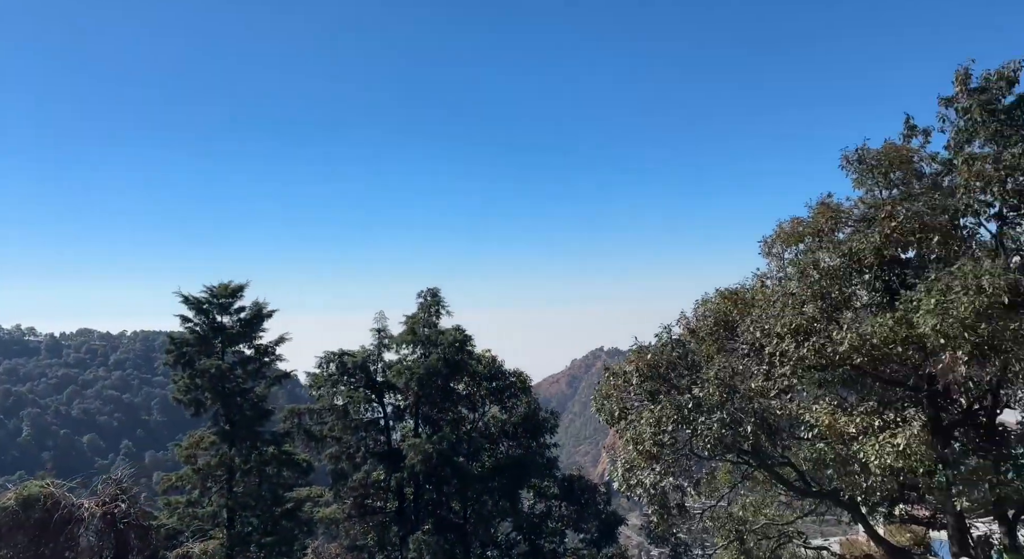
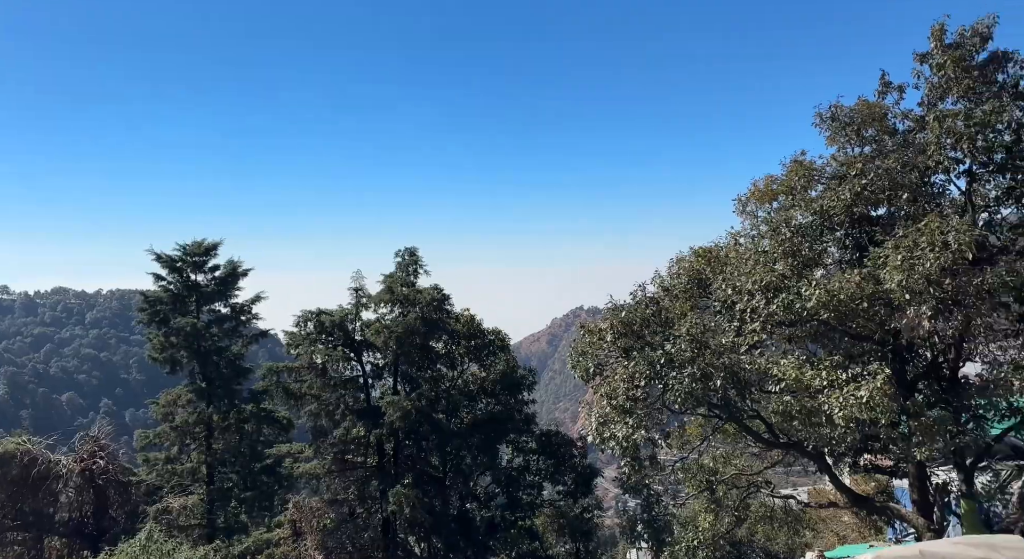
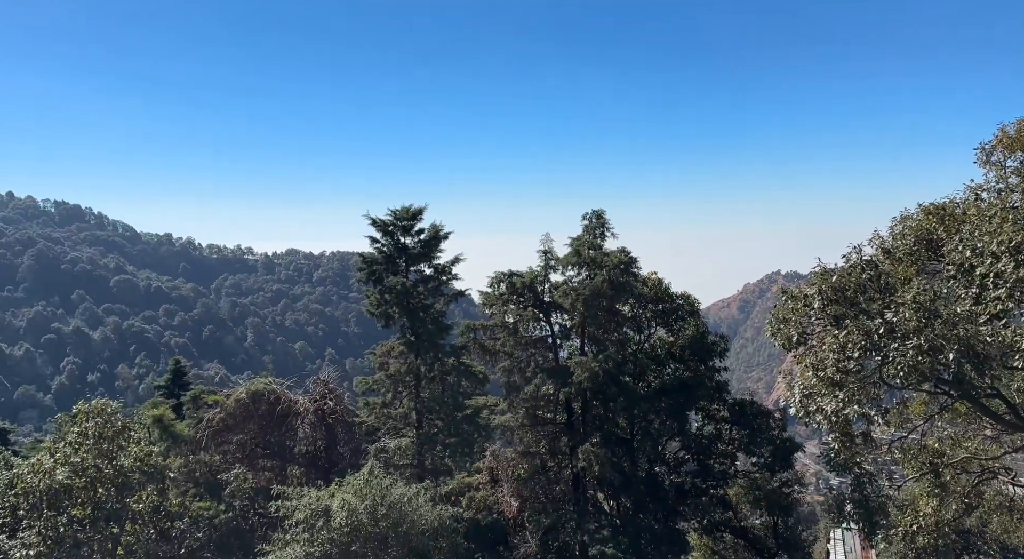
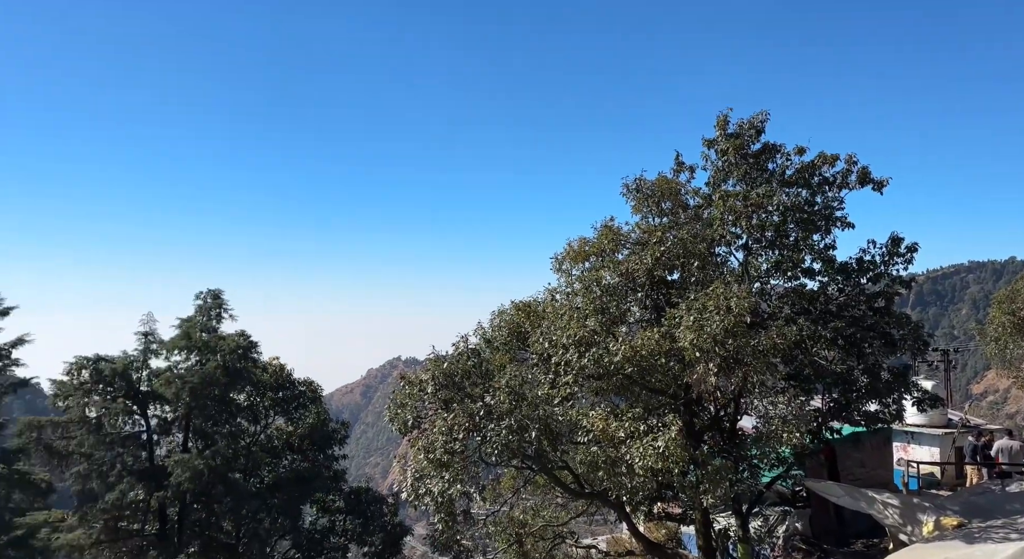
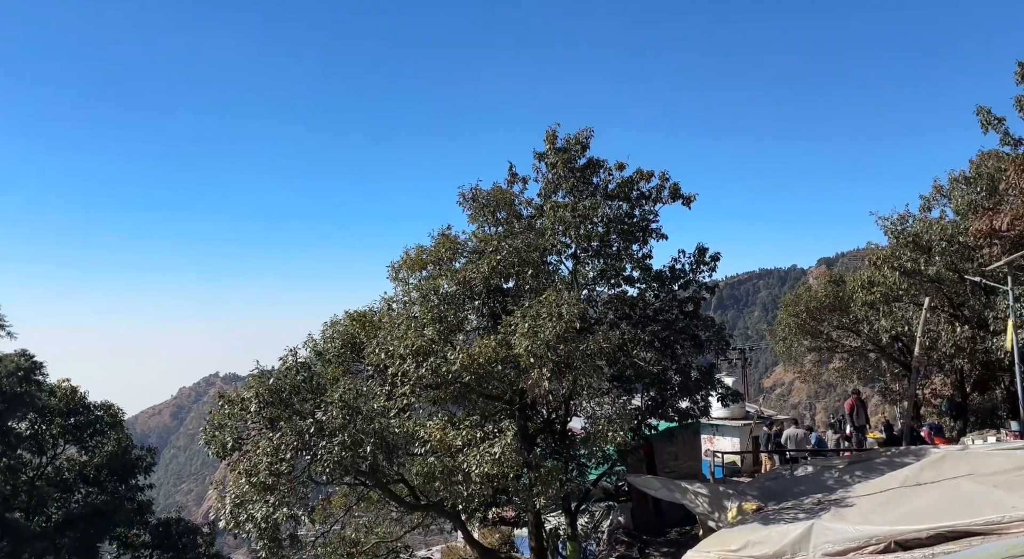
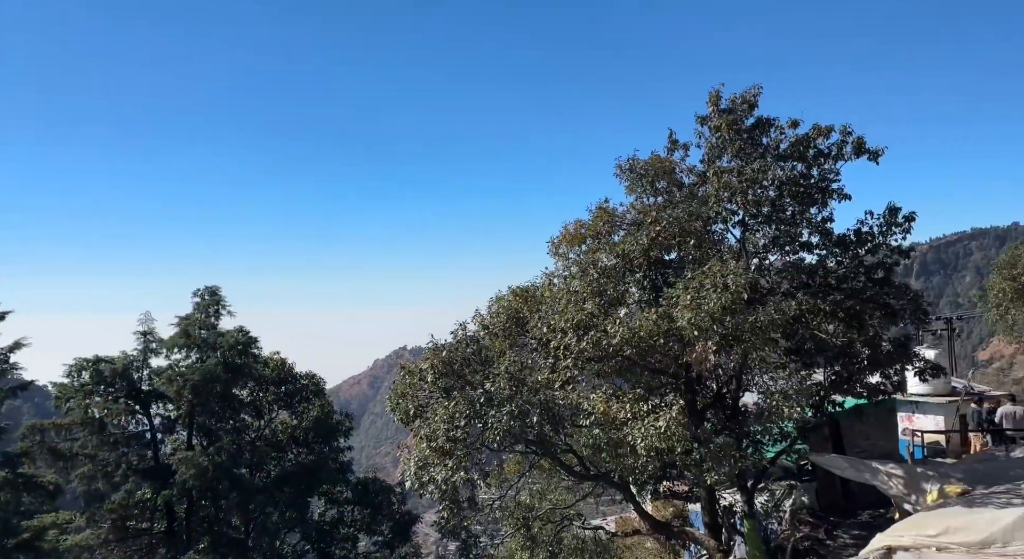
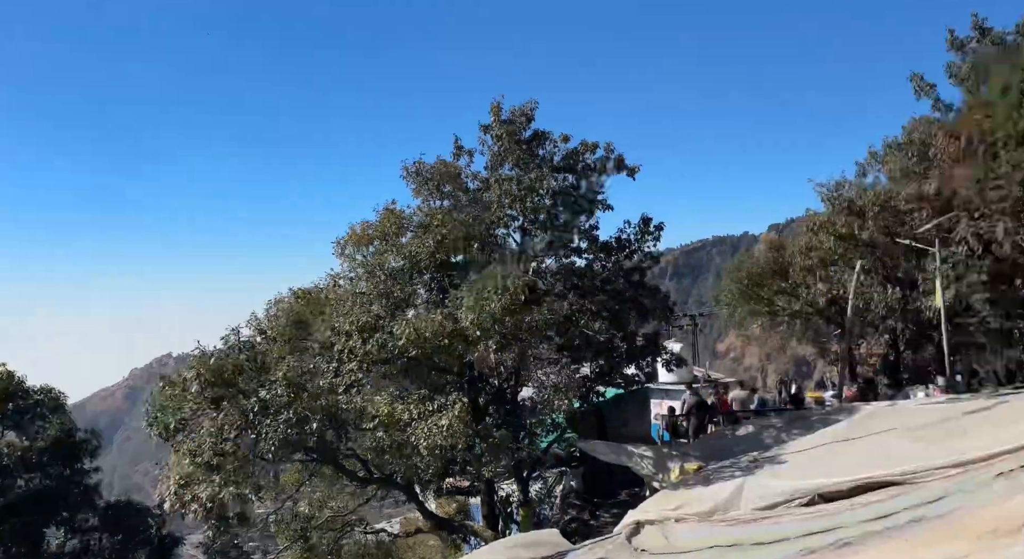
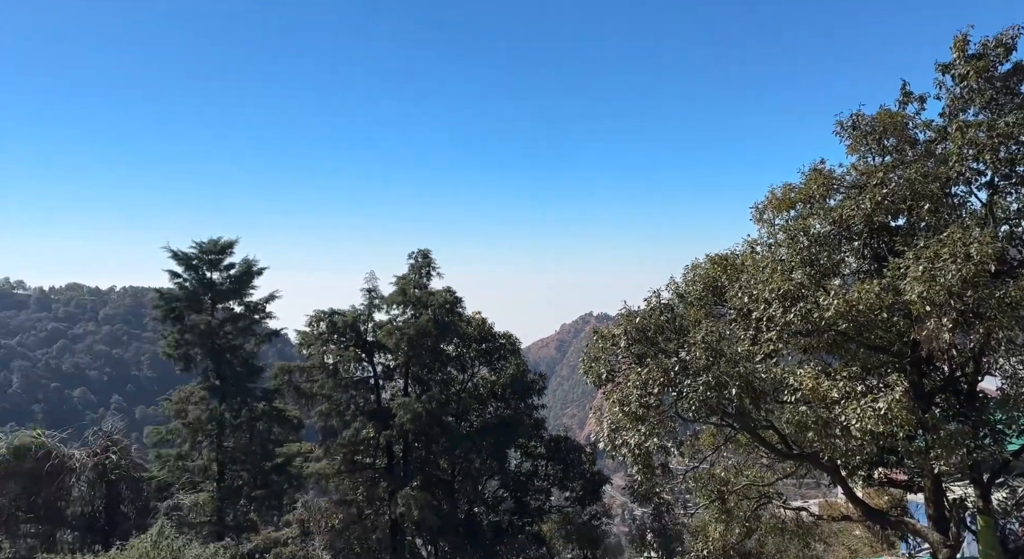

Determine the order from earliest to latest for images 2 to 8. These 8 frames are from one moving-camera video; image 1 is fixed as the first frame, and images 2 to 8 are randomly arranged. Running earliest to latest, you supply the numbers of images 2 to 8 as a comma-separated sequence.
6, 5, 4, 8, 3, 2, 7
